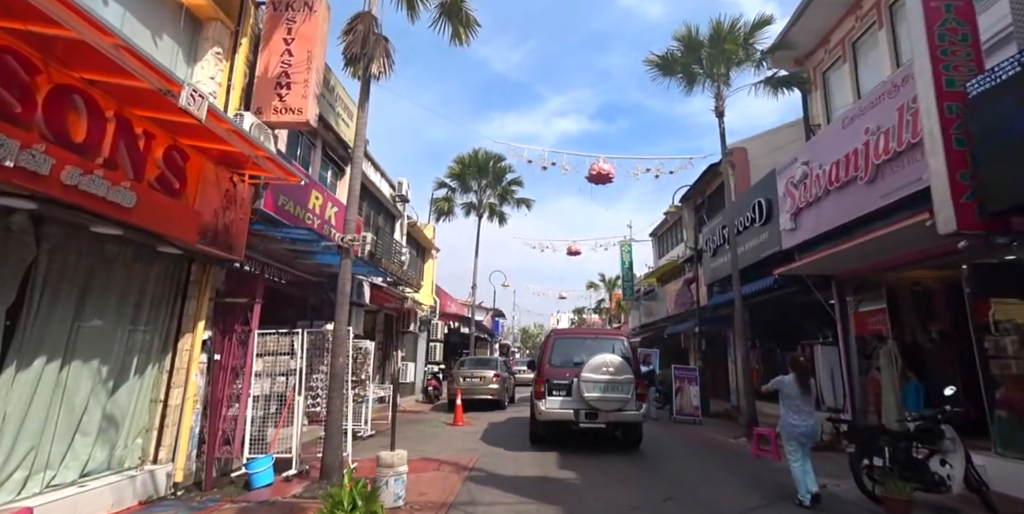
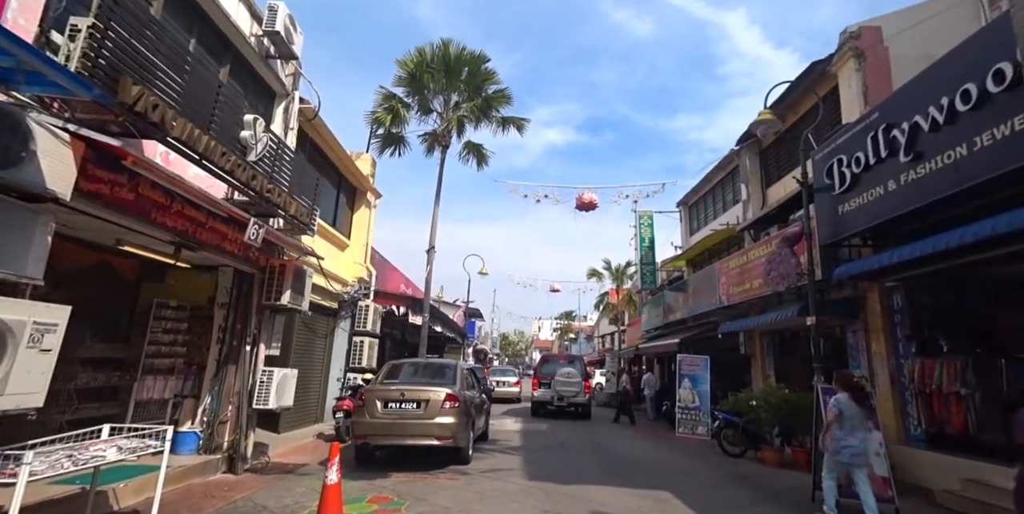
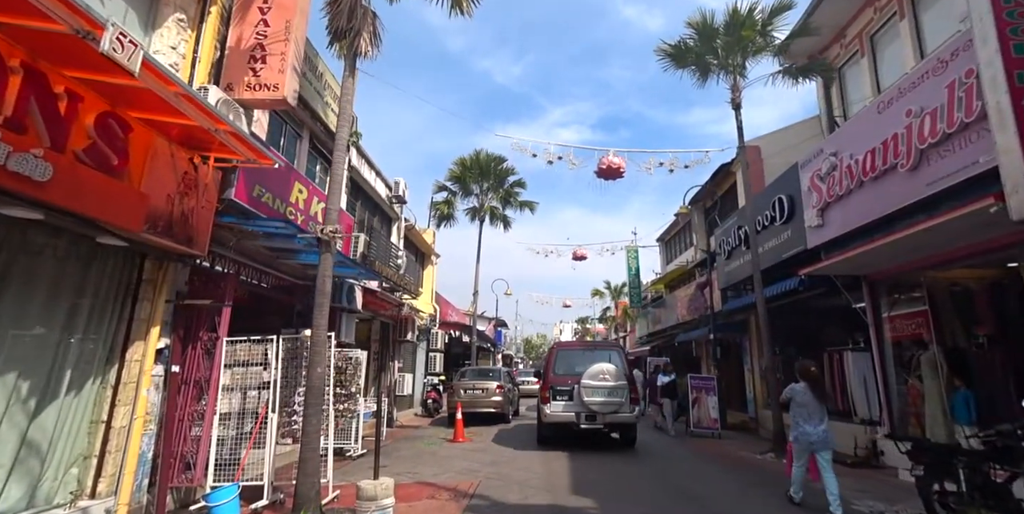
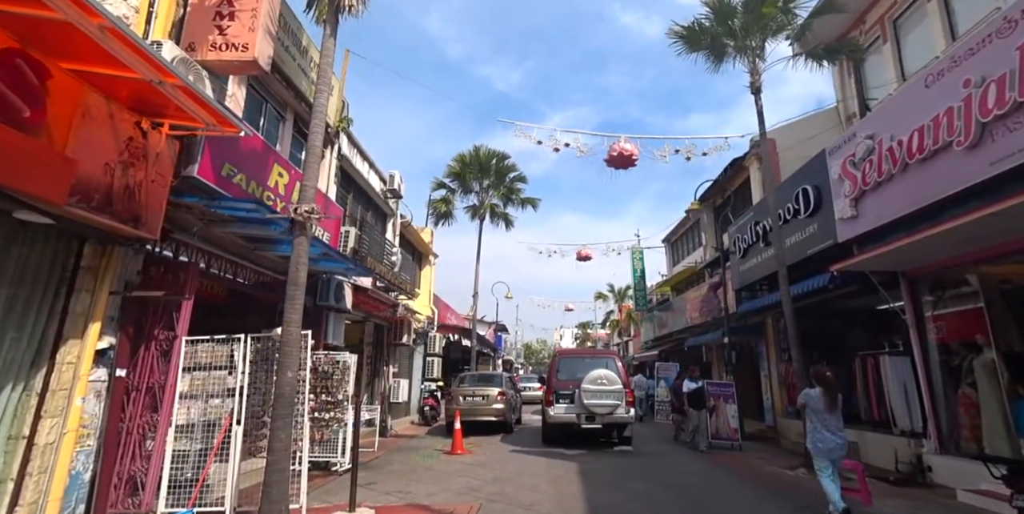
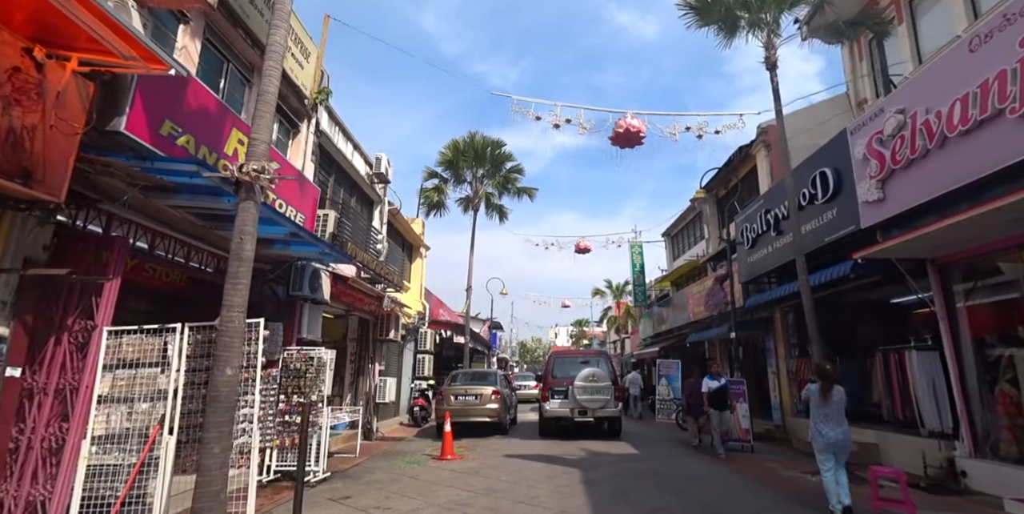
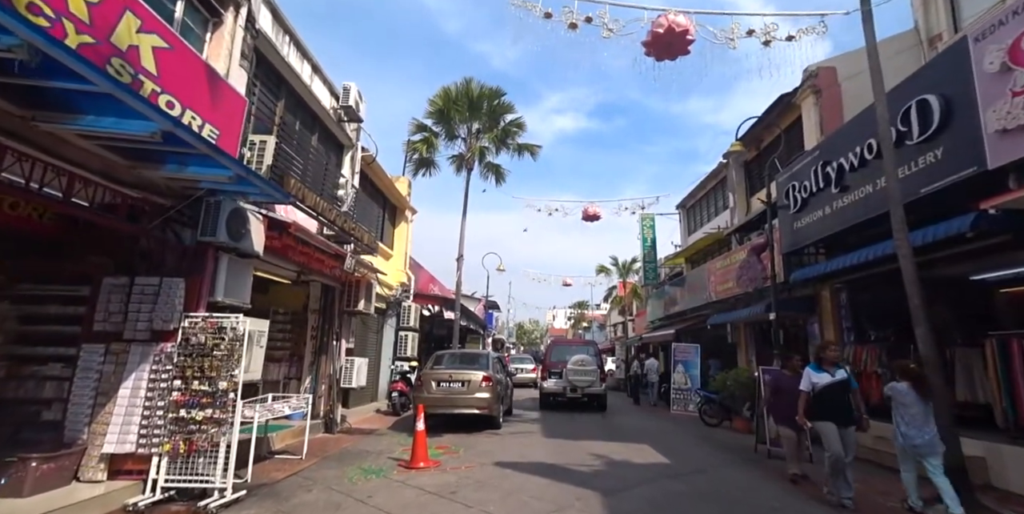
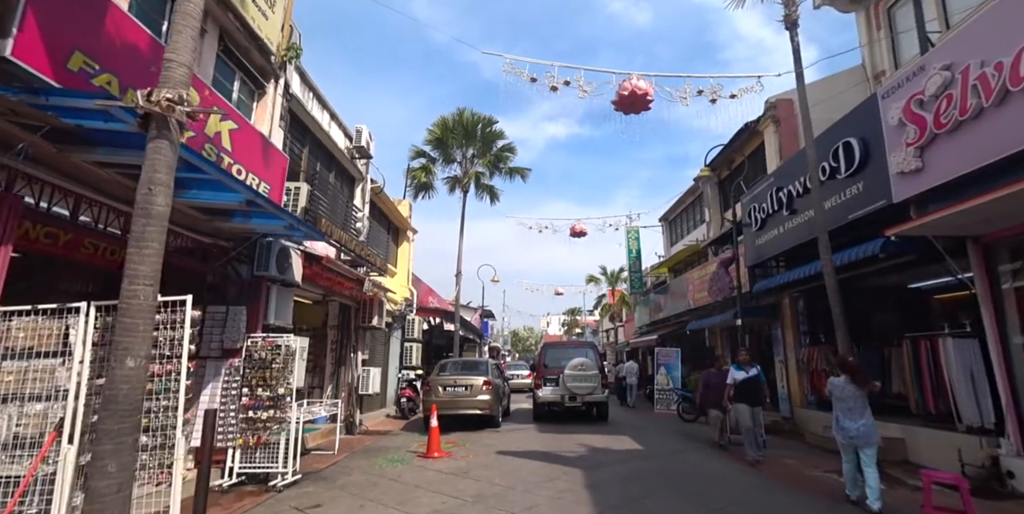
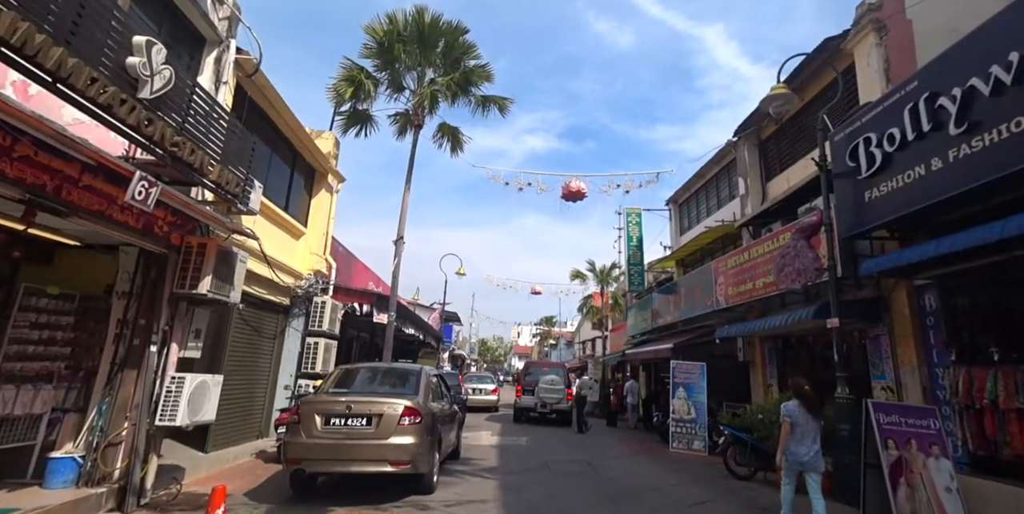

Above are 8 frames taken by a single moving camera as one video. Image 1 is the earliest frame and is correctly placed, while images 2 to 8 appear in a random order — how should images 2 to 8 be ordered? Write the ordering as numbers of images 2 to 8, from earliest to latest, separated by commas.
3, 4, 5, 7, 6, 2, 8
